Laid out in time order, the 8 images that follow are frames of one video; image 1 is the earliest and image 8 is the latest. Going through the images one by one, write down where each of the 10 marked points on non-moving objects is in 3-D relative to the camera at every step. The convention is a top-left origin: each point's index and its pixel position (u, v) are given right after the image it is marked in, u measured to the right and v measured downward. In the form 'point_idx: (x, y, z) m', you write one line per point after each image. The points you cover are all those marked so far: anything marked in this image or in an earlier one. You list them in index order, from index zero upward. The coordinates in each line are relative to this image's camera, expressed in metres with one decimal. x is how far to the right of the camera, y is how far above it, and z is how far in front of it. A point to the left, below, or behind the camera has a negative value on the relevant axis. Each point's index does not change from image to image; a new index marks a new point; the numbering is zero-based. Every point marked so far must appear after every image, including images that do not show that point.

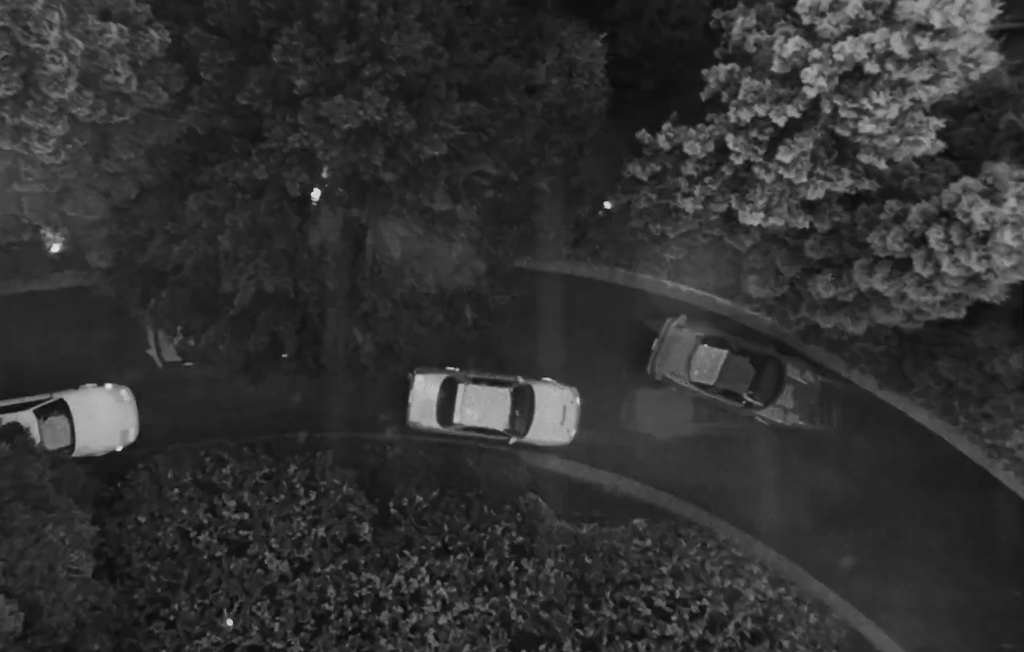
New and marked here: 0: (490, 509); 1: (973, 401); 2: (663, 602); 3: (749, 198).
0: (-0.5, -3.5, +13.8) m
1: (+8.0, -1.3, +12.2) m
2: (+2.7, -4.9, +12.6) m
3: (+3.2, +1.7, +9.6) m
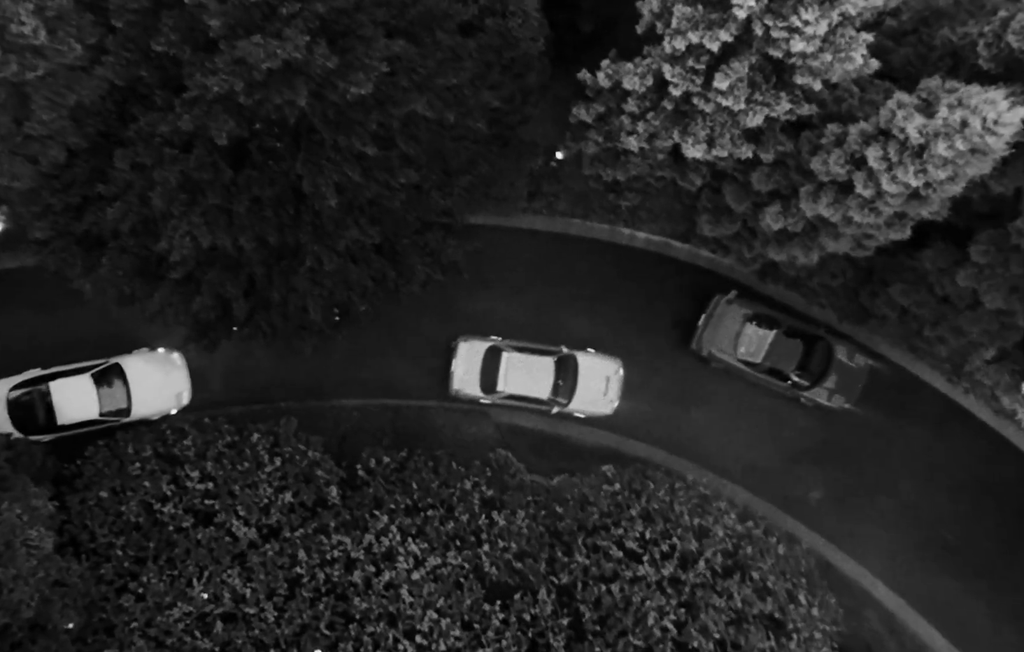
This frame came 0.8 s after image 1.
0: (-1.1, -2.7, +13.8) m
1: (+7.3, 0.0, +12.4) m
2: (+2.2, -3.9, +12.8) m
3: (+2.4, +2.6, +9.6) m
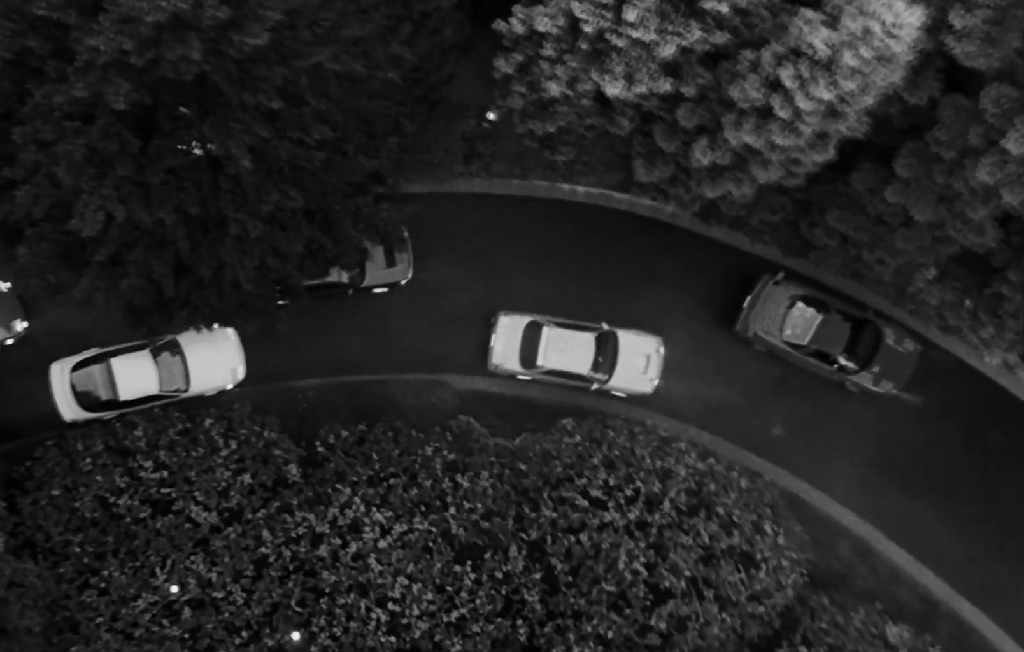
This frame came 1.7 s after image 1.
0: (-1.8, -2.0, +13.8) m
1: (+6.3, +1.3, +12.5) m
2: (+1.6, -3.0, +12.9) m
3: (+1.3, +3.5, +9.6) m
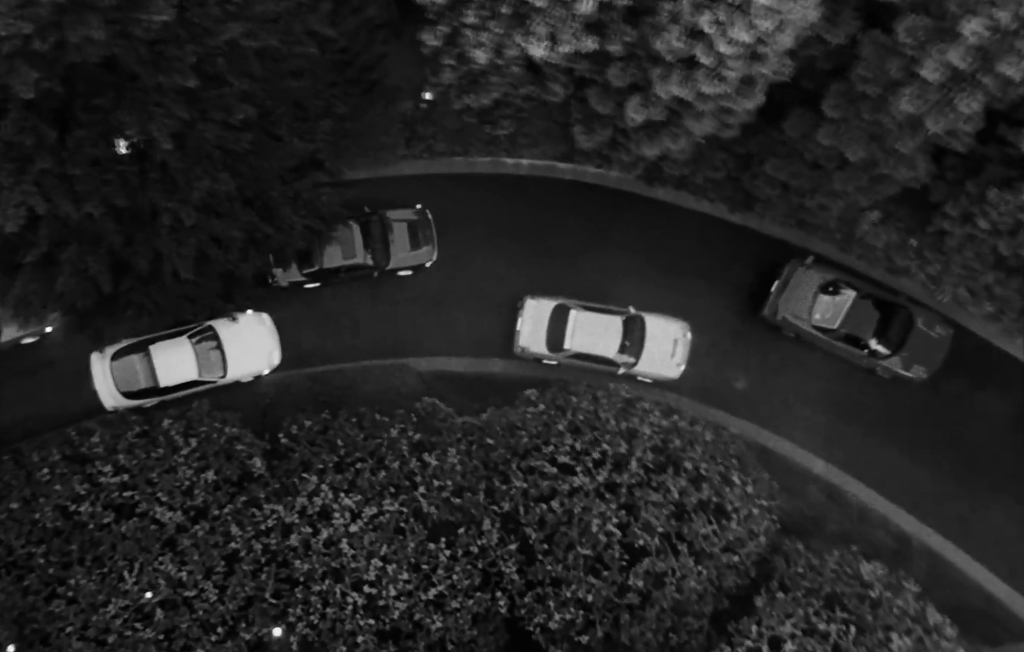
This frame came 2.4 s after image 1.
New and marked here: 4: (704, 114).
0: (-2.5, -1.7, +13.8) m
1: (+5.3, +2.3, +12.7) m
2: (+1.0, -2.4, +12.9) m
3: (+0.2, +4.0, +9.6) m
4: (+2.9, +3.1, +10.5) m
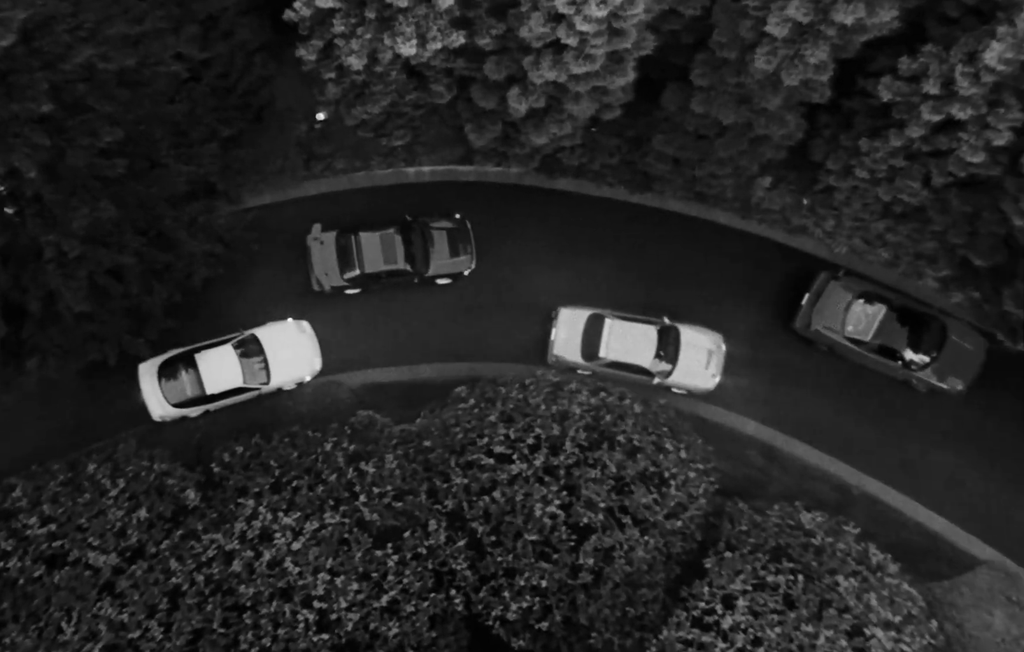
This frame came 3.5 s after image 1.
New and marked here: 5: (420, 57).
0: (-3.8, -2.1, +13.8) m
1: (+3.5, +3.0, +13.4) m
2: (-0.2, -2.2, +13.1) m
3: (-1.6, +4.2, +10.0) m
4: (+1.1, +3.6, +11.0) m
5: (-1.4, +3.9, +10.3) m
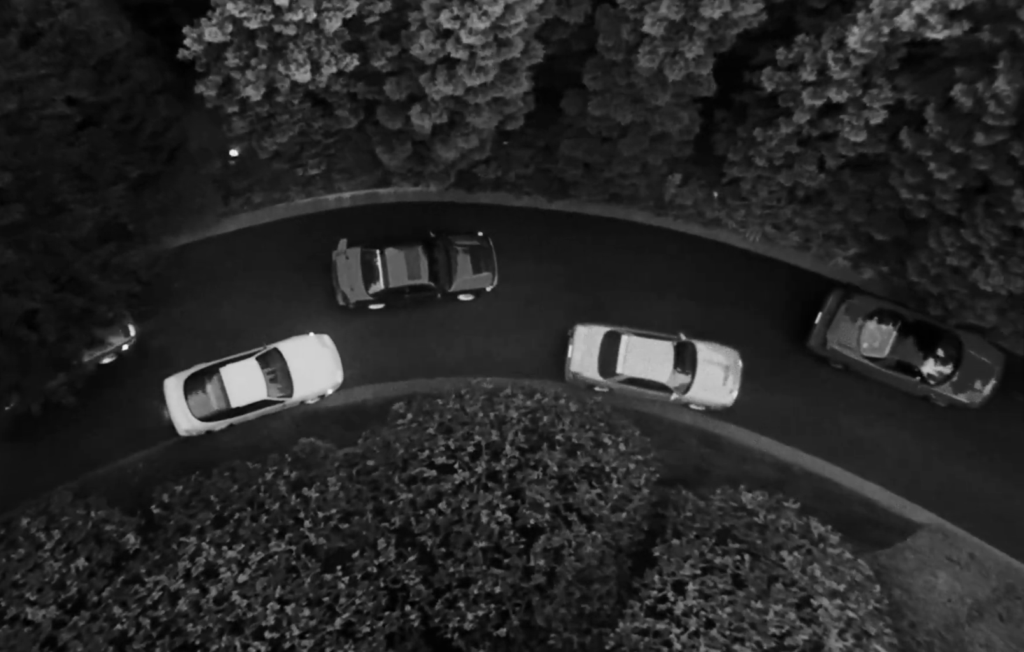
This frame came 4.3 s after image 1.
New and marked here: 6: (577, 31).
0: (-4.9, -2.7, +13.8) m
1: (+1.8, +3.1, +13.9) m
2: (-1.3, -2.5, +13.3) m
3: (-3.1, +3.9, +10.3) m
4: (-0.5, +3.5, +11.4) m
5: (-2.9, +3.6, +10.6) m
6: (+1.0, +4.7, +11.4) m
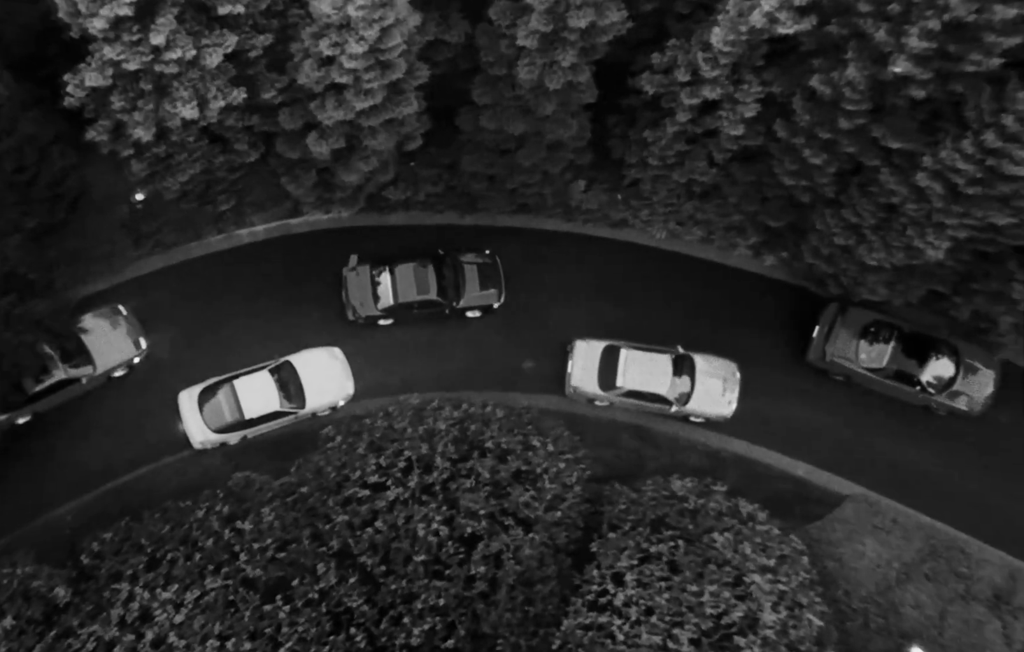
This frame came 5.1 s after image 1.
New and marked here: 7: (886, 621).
0: (-6.2, -3.4, +13.7) m
1: (0.0, +2.9, +14.3) m
2: (-2.6, -2.8, +13.4) m
3: (-4.8, +3.4, +10.4) m
4: (-2.2, +3.2, +11.7) m
5: (-4.6, +3.2, +10.8) m
6: (-0.9, +4.6, +11.8) m
7: (+7.5, -5.9, +14.3) m
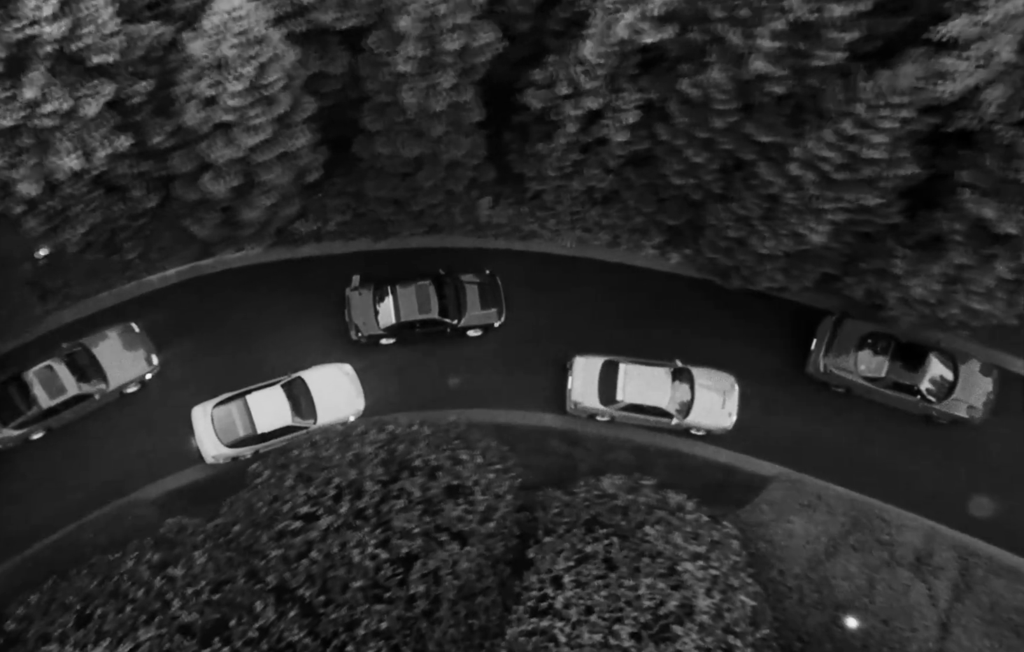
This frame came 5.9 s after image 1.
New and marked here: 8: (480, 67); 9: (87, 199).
0: (-7.4, -4.3, +13.5) m
1: (-2.0, +2.5, +14.6) m
2: (-3.9, -3.4, +13.4) m
3: (-6.6, +2.6, +10.5) m
4: (-4.0, +2.7, +11.9) m
5: (-6.3, +2.4, +10.8) m
6: (-2.8, +4.2, +12.1) m
7: (+6.4, -5.6, +14.8) m
8: (-0.5, +4.1, +11.3) m
9: (-7.1, +2.2, +12.0) m
